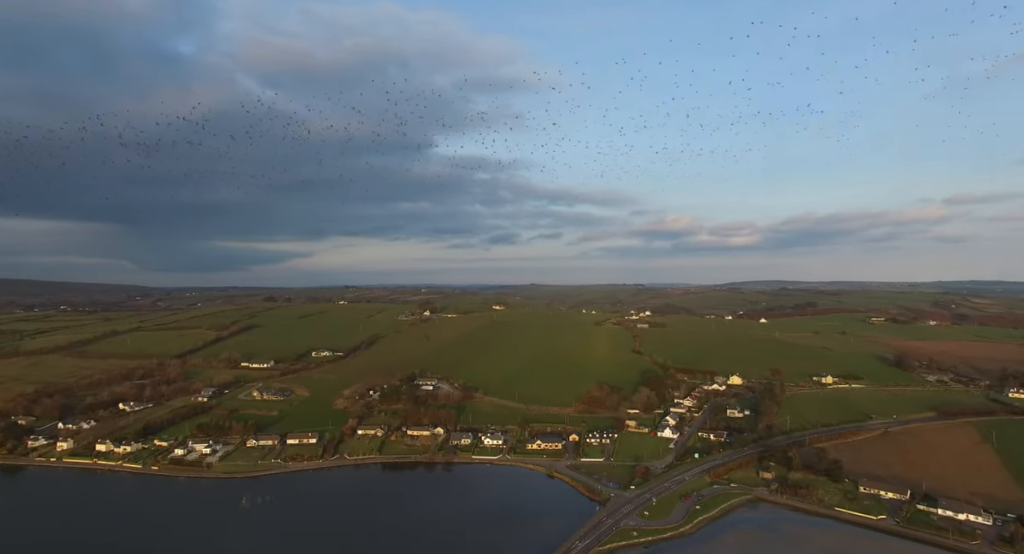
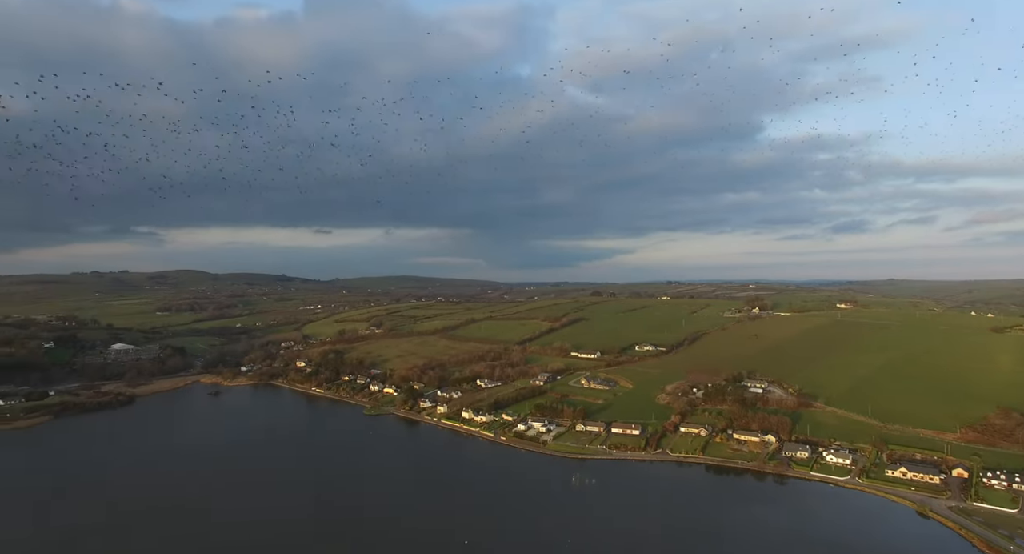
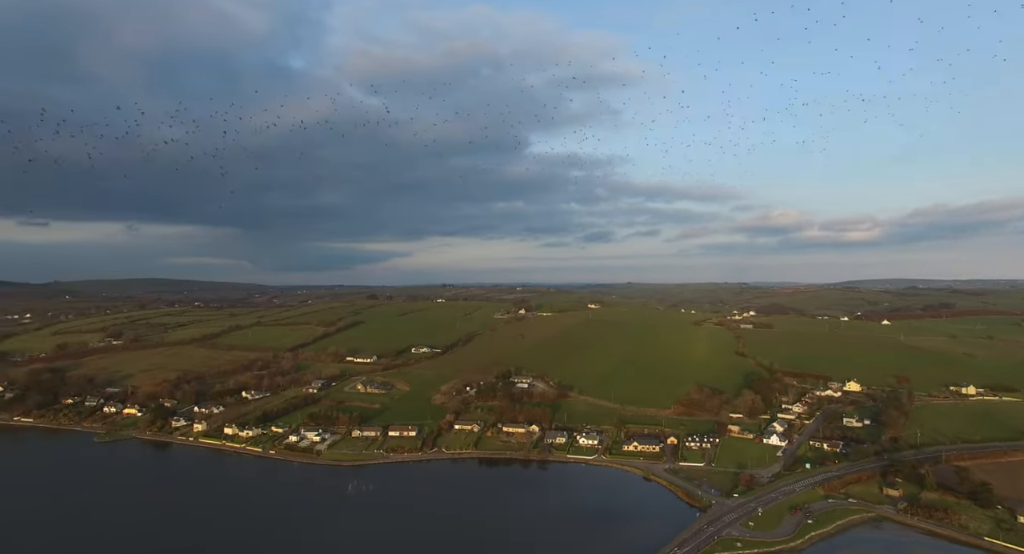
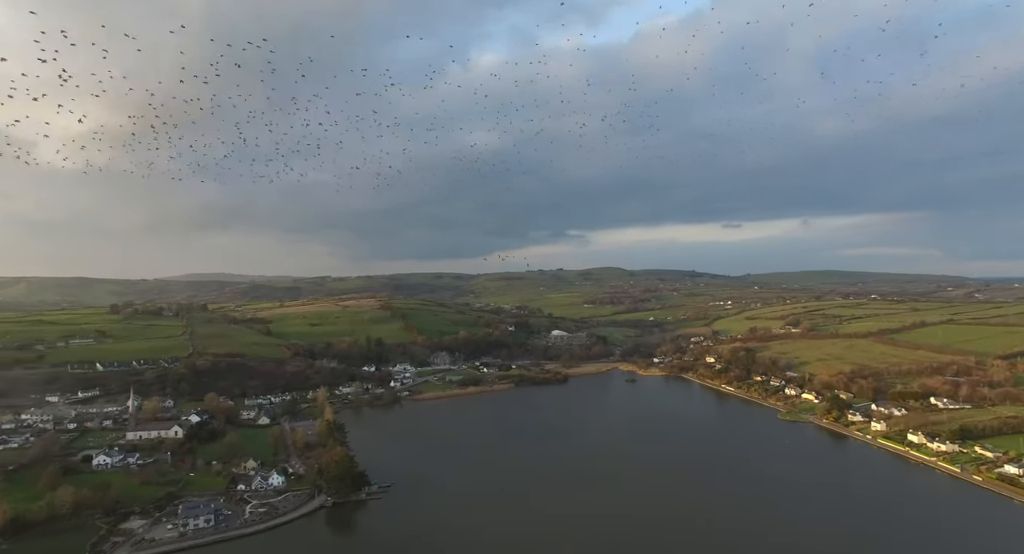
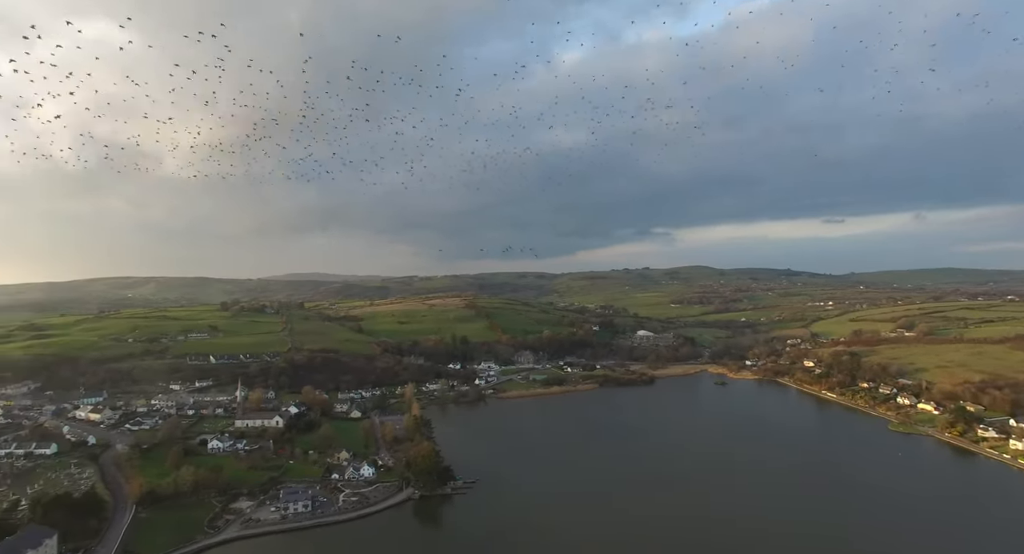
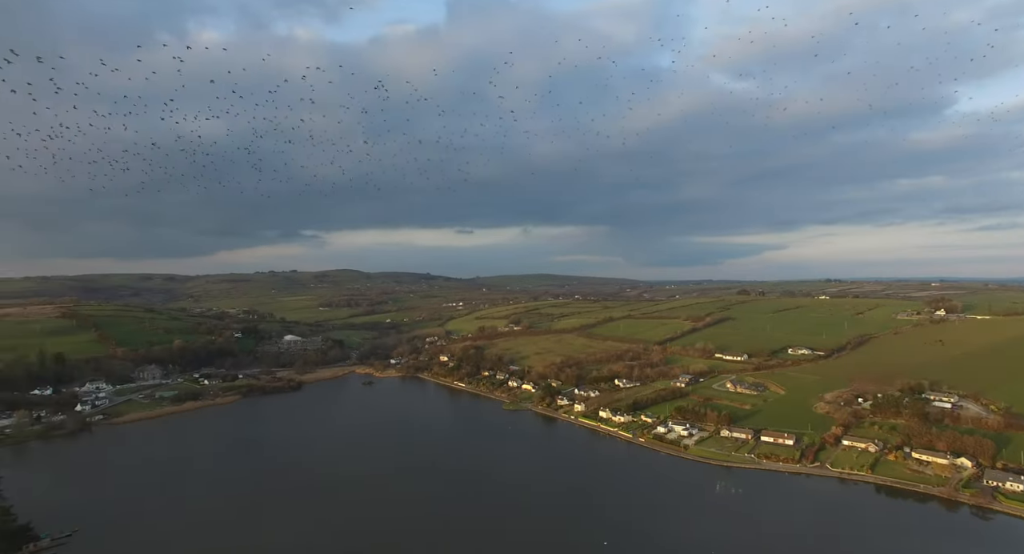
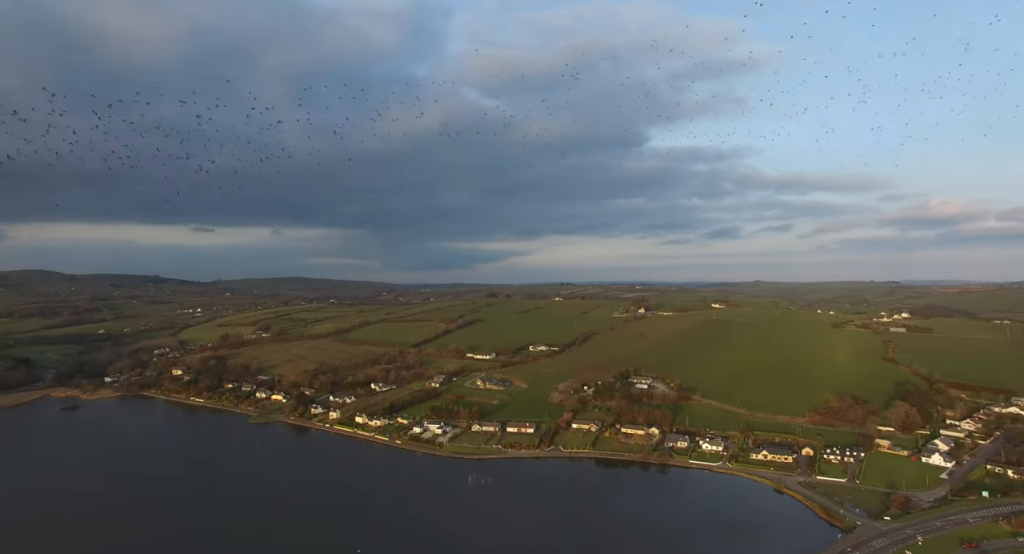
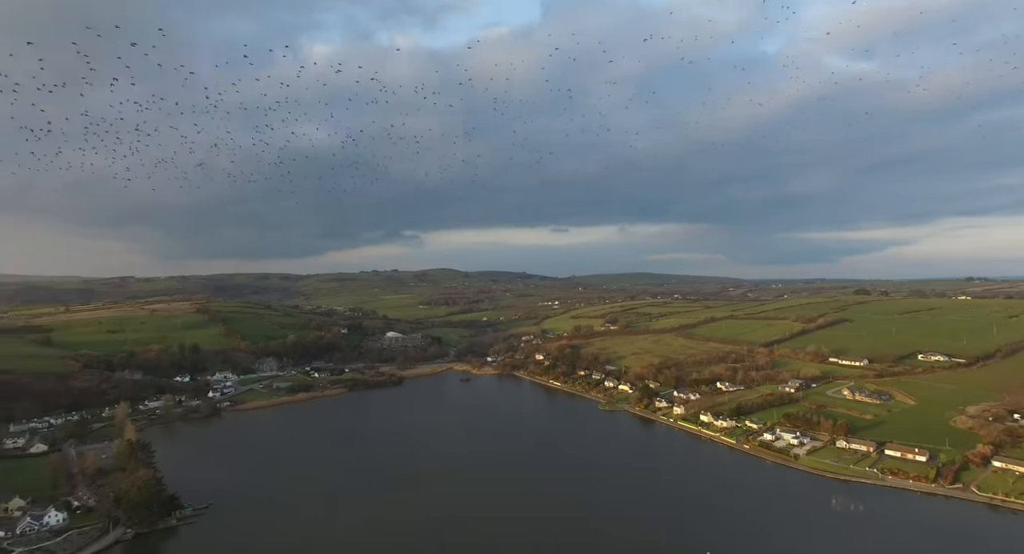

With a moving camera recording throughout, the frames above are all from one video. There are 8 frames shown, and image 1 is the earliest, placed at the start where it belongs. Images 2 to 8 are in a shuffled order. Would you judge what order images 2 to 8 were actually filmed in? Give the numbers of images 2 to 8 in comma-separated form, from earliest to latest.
3, 7, 2, 6, 8, 4, 5
